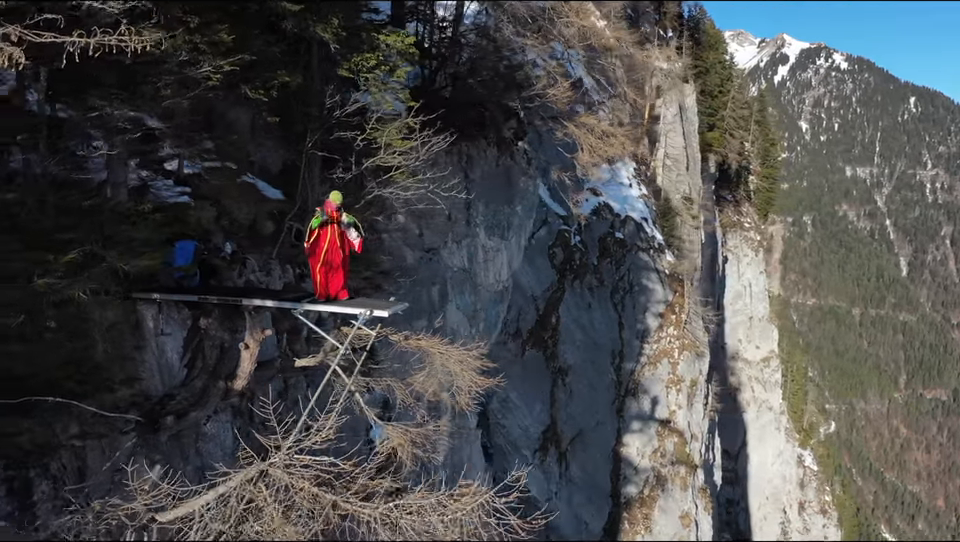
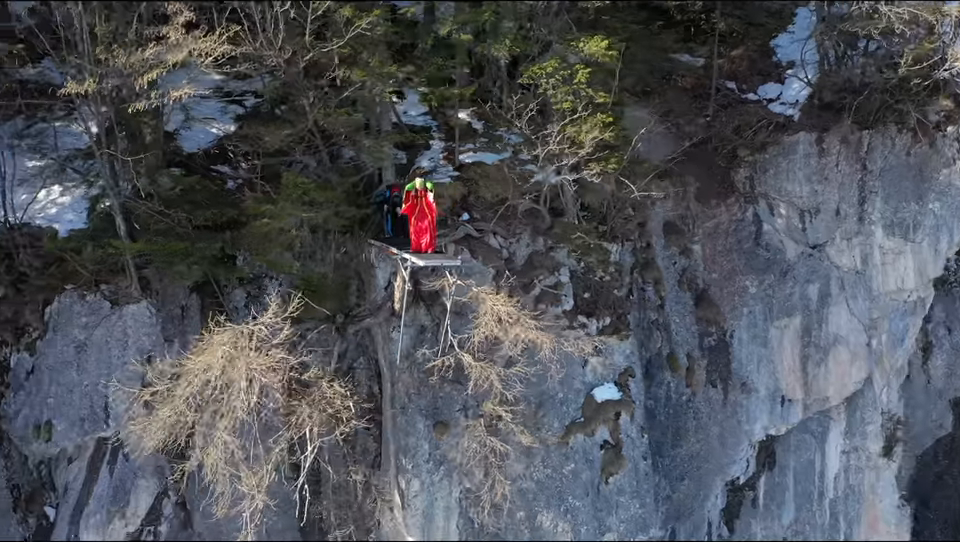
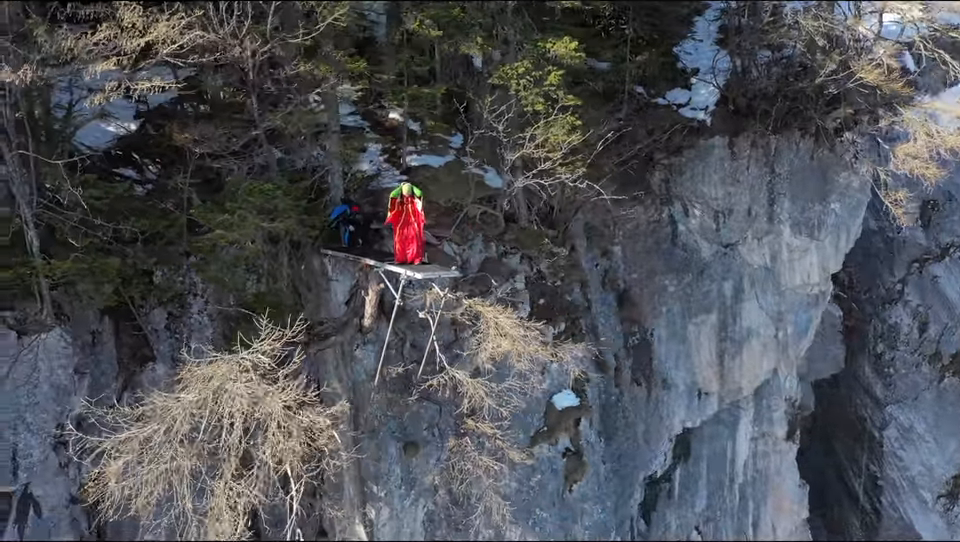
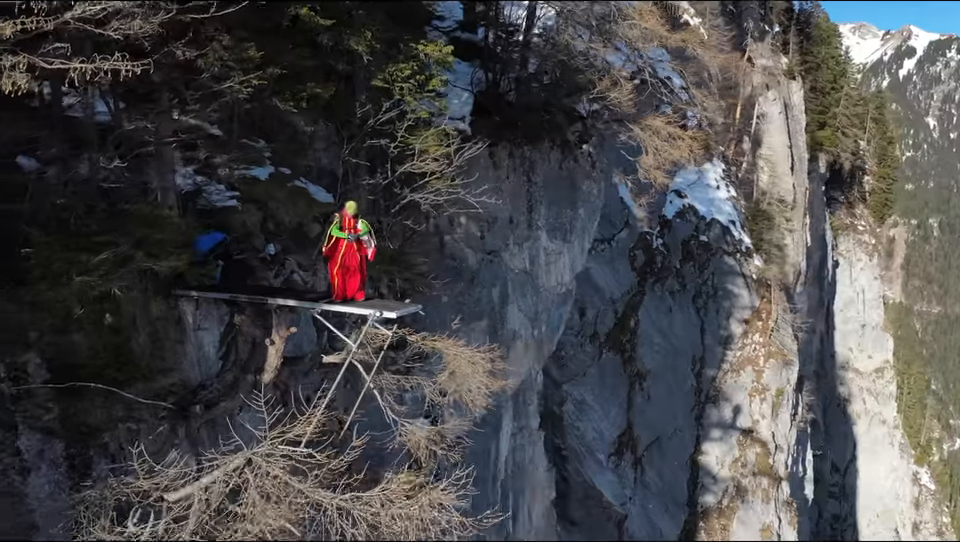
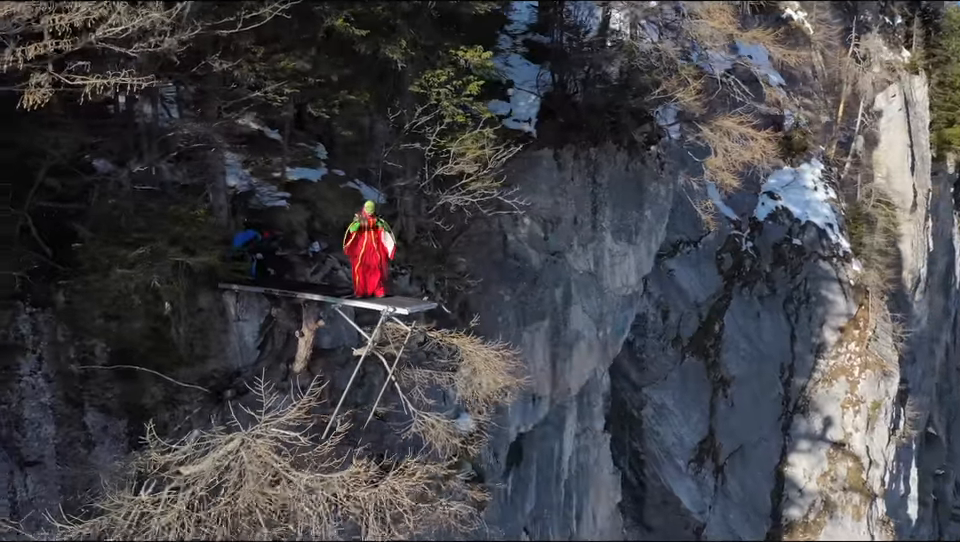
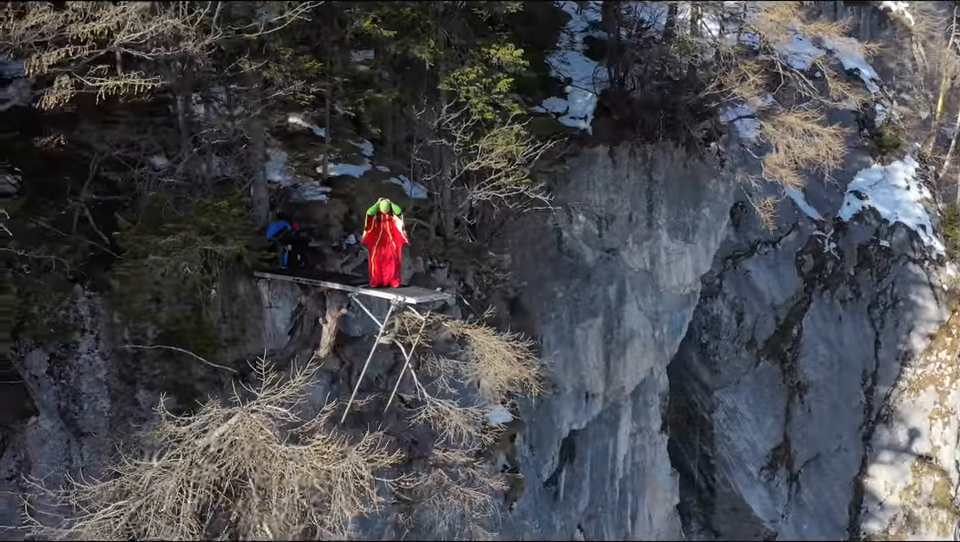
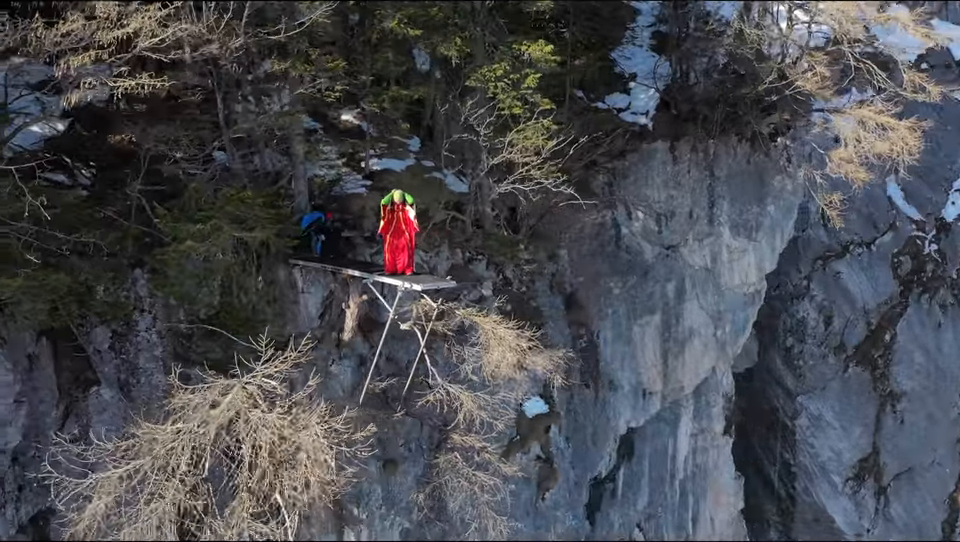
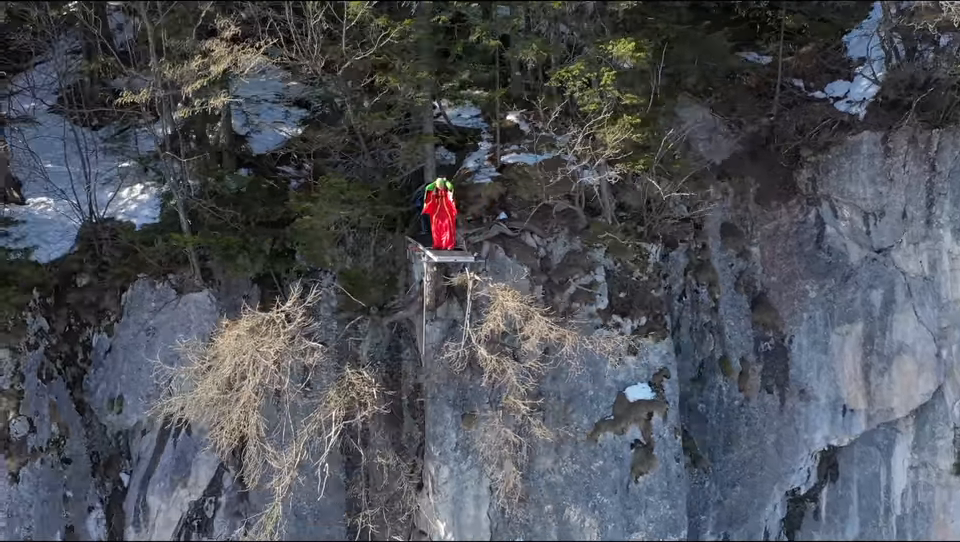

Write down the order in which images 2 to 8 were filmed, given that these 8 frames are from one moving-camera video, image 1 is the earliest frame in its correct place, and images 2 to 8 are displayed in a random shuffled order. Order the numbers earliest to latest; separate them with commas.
4, 5, 6, 7, 3, 2, 8
